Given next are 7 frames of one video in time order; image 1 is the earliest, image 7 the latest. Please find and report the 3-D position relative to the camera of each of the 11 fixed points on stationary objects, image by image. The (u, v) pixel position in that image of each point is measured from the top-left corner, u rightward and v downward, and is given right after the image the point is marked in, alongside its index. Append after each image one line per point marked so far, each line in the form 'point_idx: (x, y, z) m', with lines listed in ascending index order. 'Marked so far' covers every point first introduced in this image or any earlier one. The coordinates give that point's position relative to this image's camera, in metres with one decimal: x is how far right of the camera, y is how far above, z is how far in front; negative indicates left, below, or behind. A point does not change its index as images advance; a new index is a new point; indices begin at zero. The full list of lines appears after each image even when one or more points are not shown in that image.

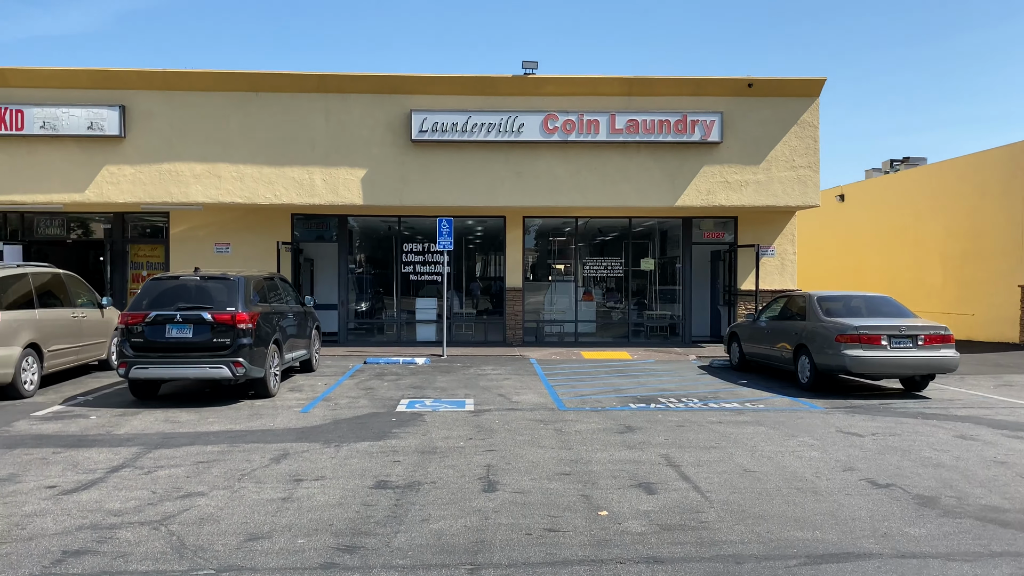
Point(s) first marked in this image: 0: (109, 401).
0: (-4.6, -1.3, +9.7) m
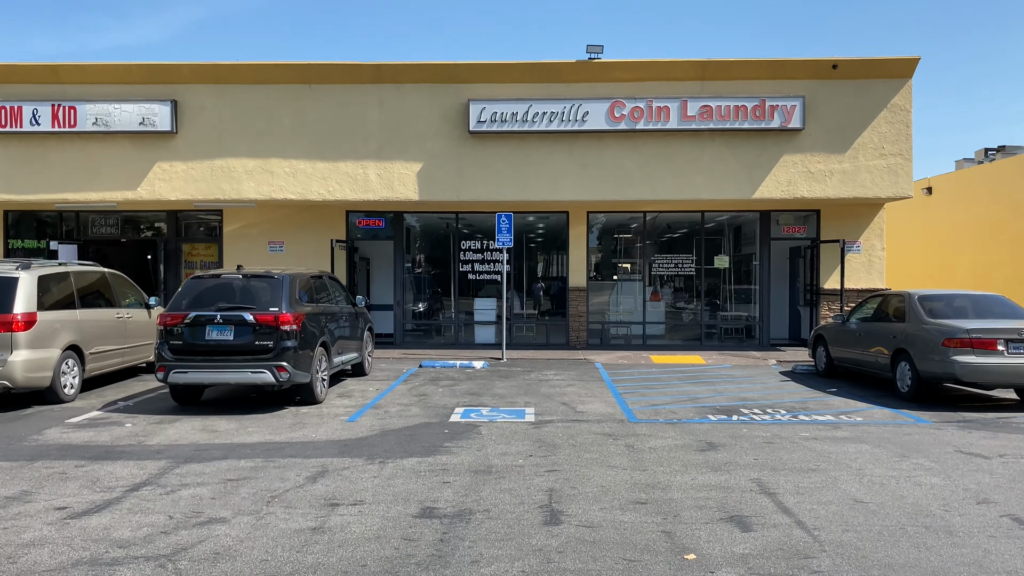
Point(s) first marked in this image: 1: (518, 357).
0: (-3.9, -1.3, +9.2) m
1: (+0.1, -1.1, +13.7) m
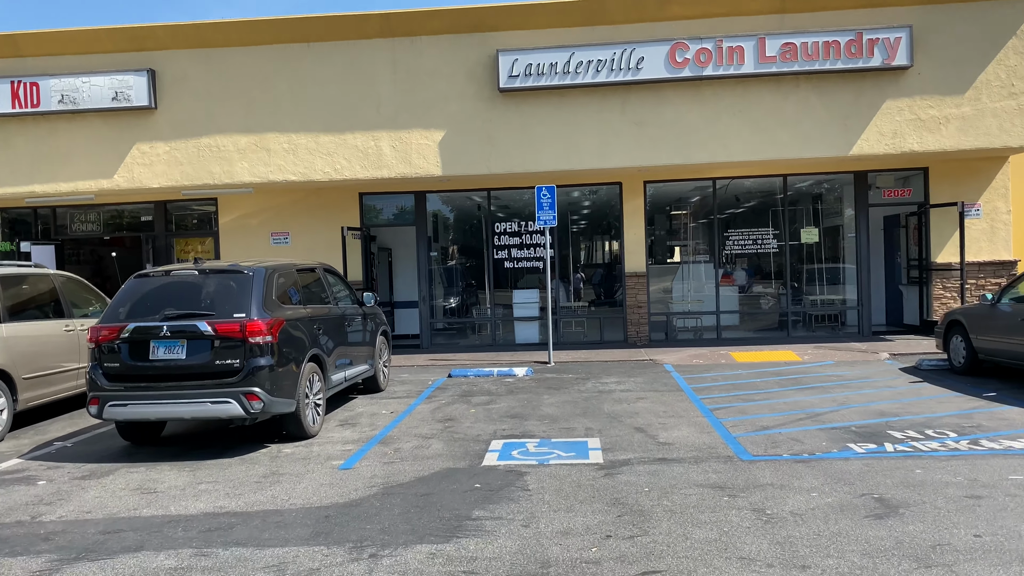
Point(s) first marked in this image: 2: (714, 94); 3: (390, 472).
0: (-3.5, -1.3, +7.0) m
1: (+0.8, -1.0, +11.3) m
2: (+2.8, +2.7, +11.6) m
3: (-0.8, -1.2, +5.7) m
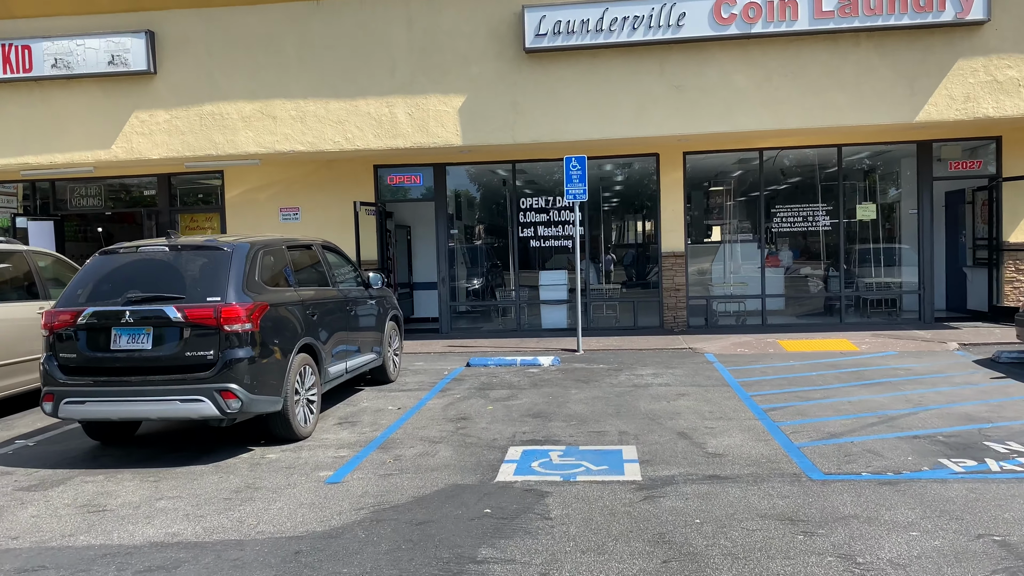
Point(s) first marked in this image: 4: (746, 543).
0: (-3.3, -1.2, +6.1) m
1: (+1.1, -0.7, +10.3) m
2: (+3.1, +2.9, +10.4) m
3: (-0.7, -1.1, +4.8) m
4: (+1.0, -1.1, +3.7) m
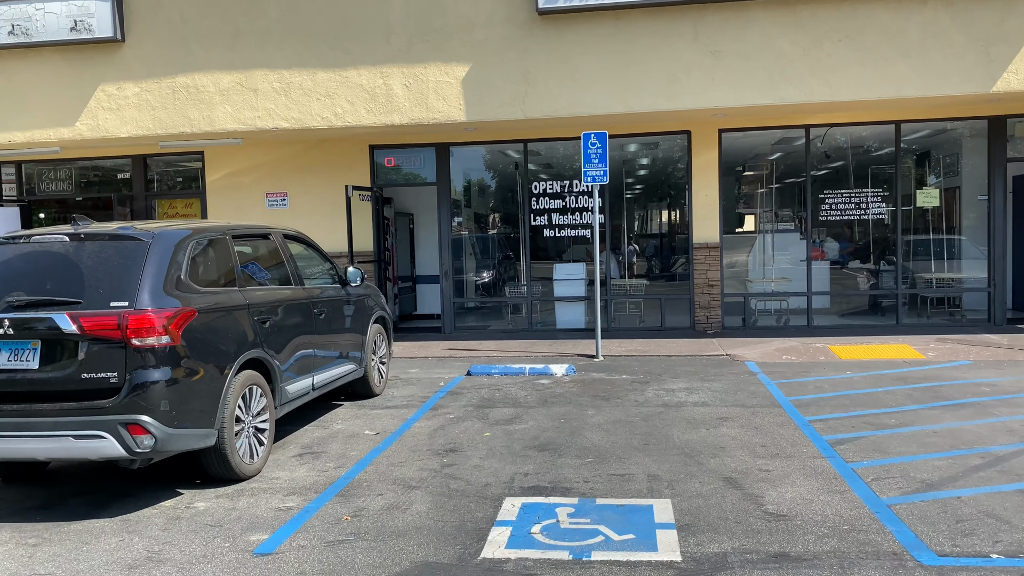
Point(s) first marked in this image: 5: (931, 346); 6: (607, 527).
0: (-3.3, -1.2, +4.9) m
1: (+1.2, -0.7, +9.0) m
2: (+3.2, +2.9, +9.0) m
3: (-0.8, -1.1, +3.5) m
4: (+1.0, -1.1, +2.4) m
5: (+4.4, -0.6, +8.9) m
6: (+0.4, -1.1, +3.9) m
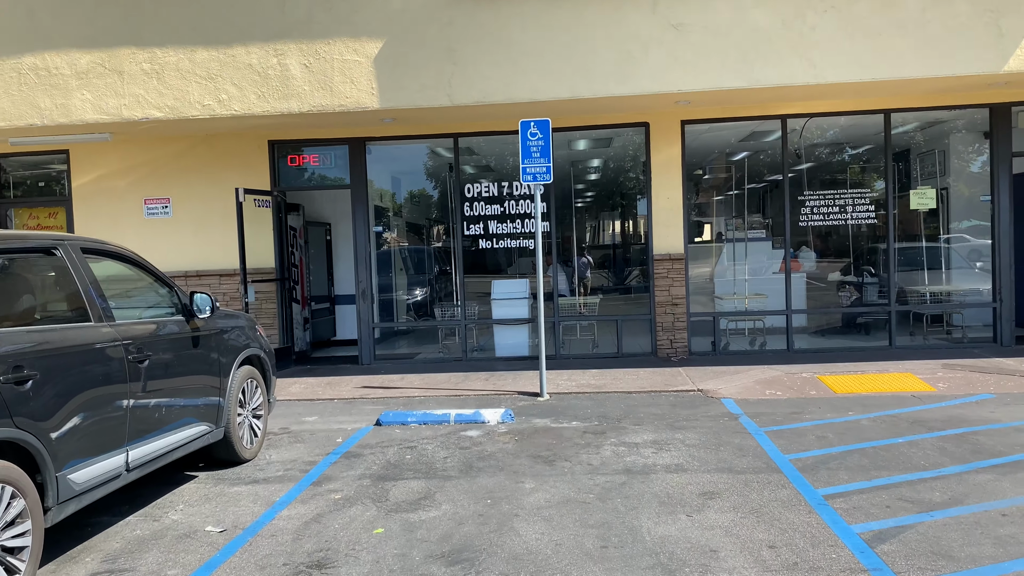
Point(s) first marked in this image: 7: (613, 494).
0: (-3.7, -1.3, +3.0) m
1: (+0.5, -0.9, +7.4) m
2: (+2.5, +2.8, +7.5) m
3: (-1.1, -1.3, +1.8) m
4: (+0.7, -1.2, +0.7) m
5: (+3.8, -0.8, +7.5) m
6: (+0.1, -1.2, +2.2) m
7: (+0.5, -1.1, +4.4) m
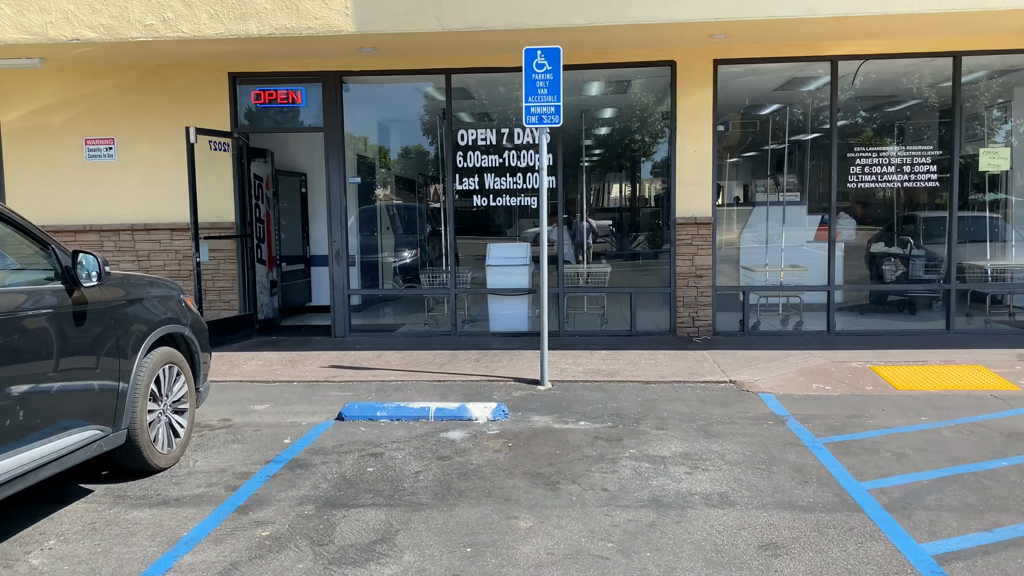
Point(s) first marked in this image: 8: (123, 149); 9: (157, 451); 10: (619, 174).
0: (-3.8, -1.2, +1.9) m
1: (+0.5, -0.6, +6.2) m
2: (+2.6, +3.0, +6.2) m
3: (-1.1, -1.3, +0.6) m
4: (+0.6, -1.3, -0.5) m
5: (+3.7, -0.6, +6.2) m
6: (0.0, -1.2, +1.0) m
7: (+0.5, -1.0, +3.2) m
8: (-3.7, +1.3, +8.0) m
9: (-1.7, -0.8, +4.1) m
10: (+1.1, +1.2, +8.0) m
